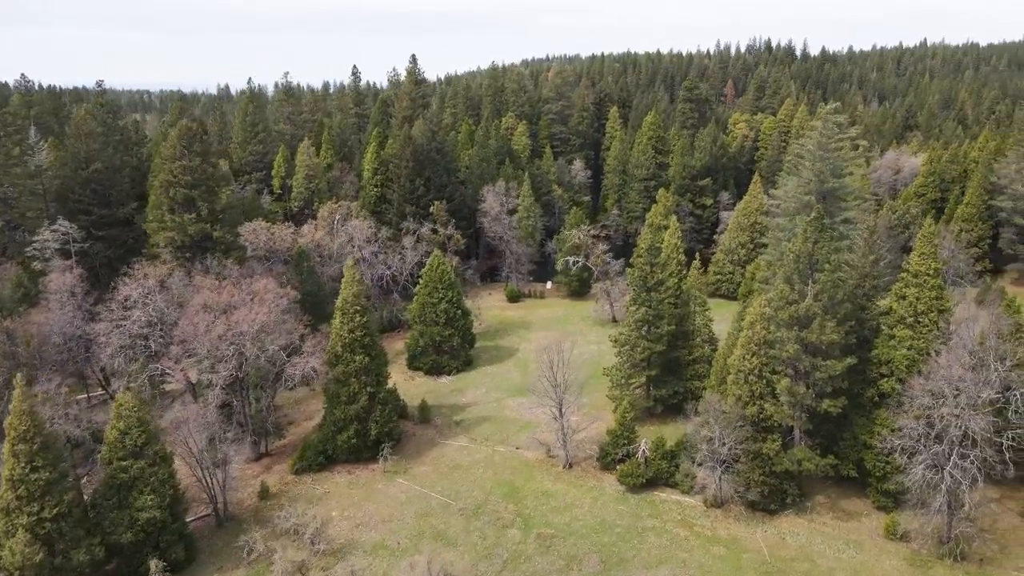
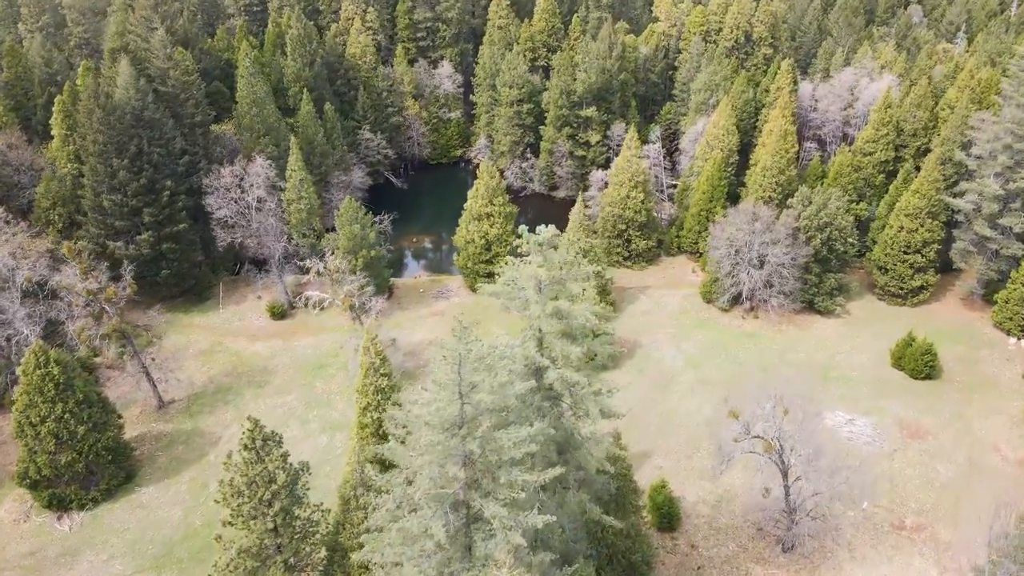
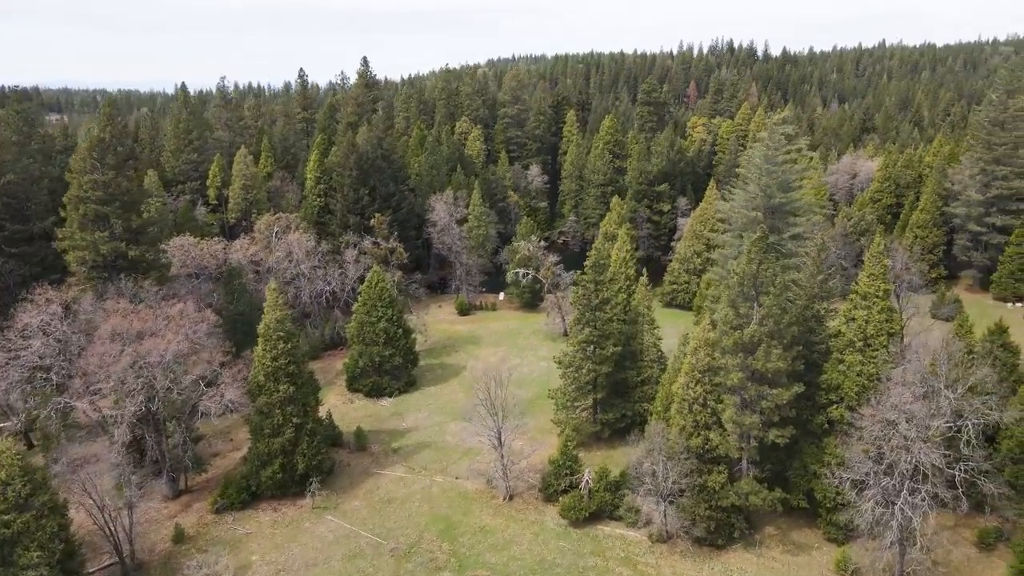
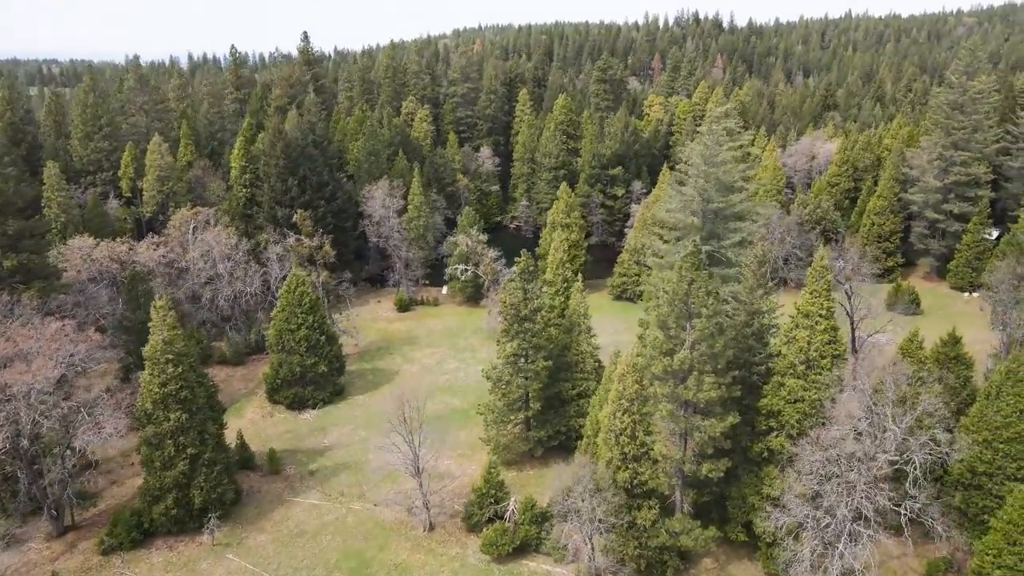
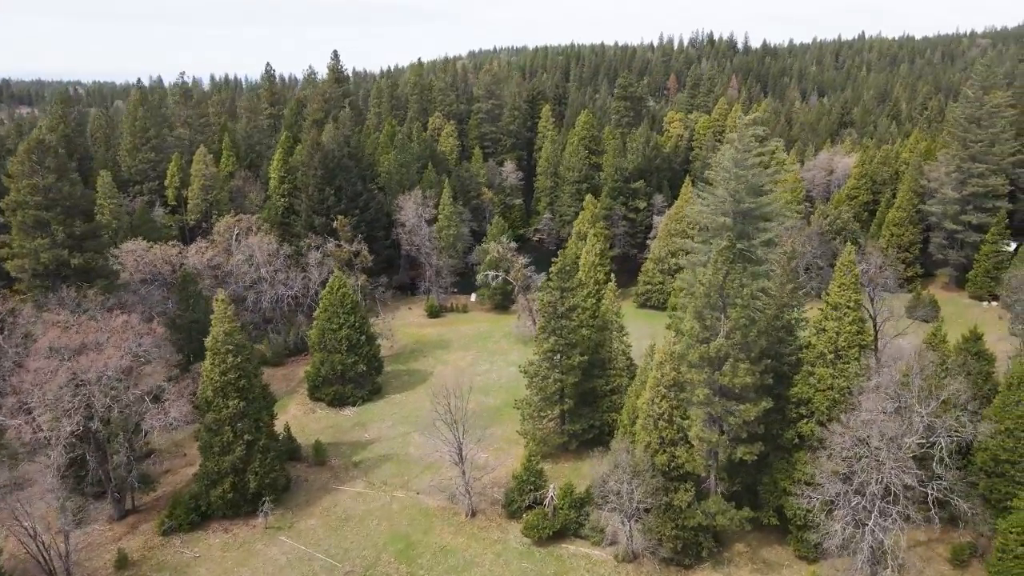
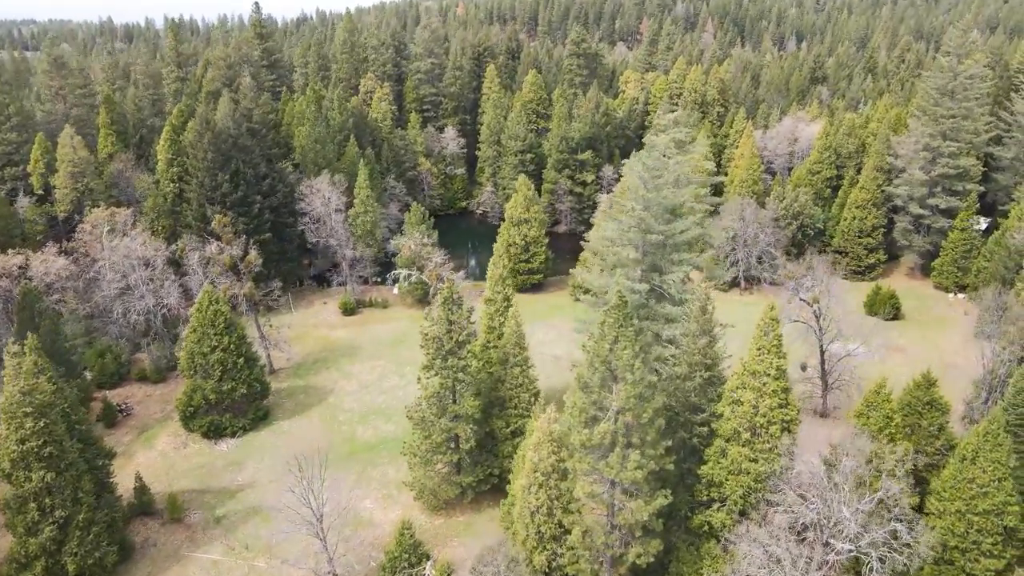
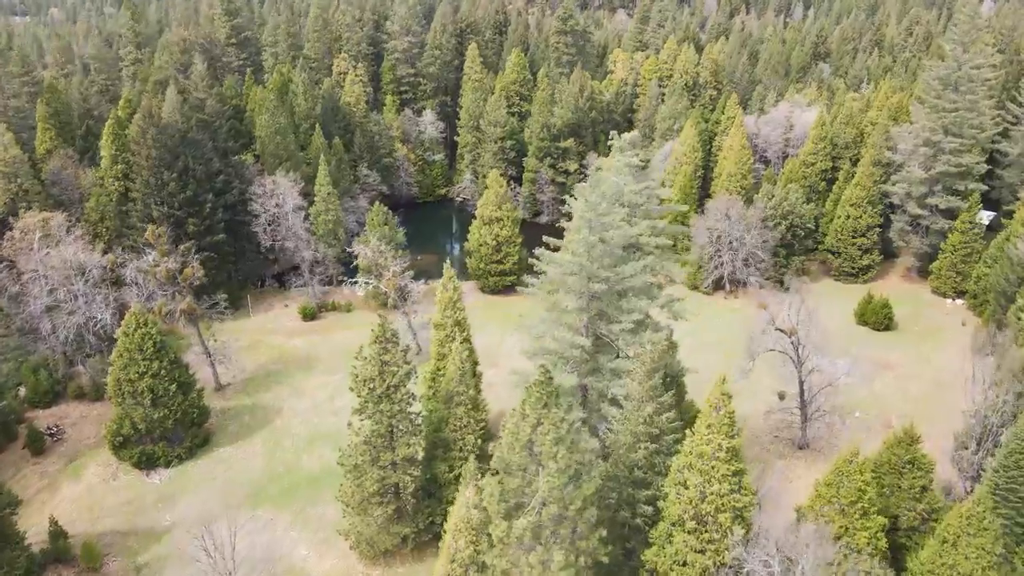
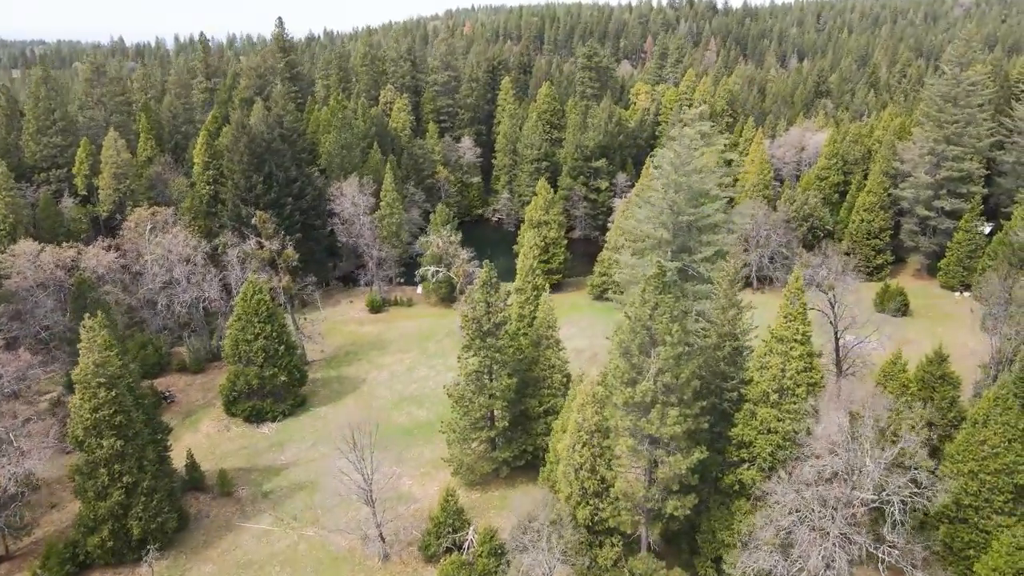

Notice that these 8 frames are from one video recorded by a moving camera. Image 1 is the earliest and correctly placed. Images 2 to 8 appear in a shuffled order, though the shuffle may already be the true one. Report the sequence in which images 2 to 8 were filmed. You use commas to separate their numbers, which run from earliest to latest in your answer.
3, 5, 4, 8, 6, 7, 2
